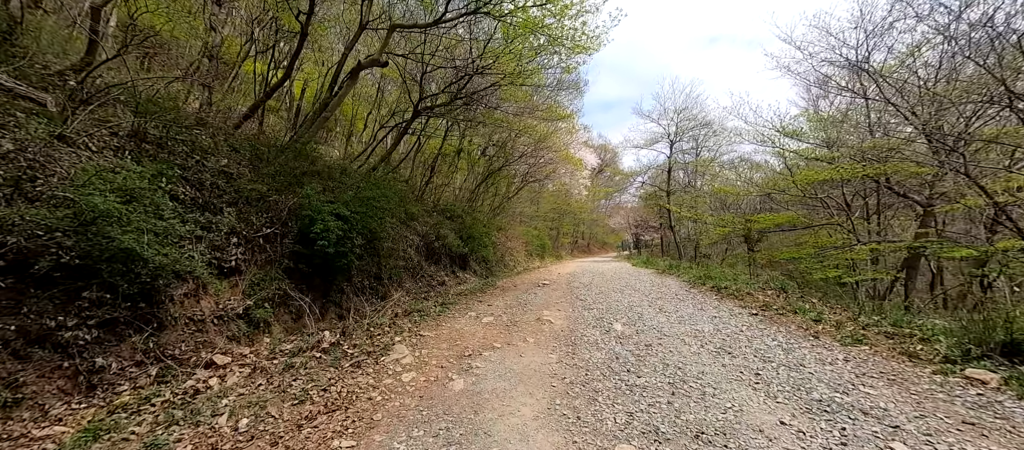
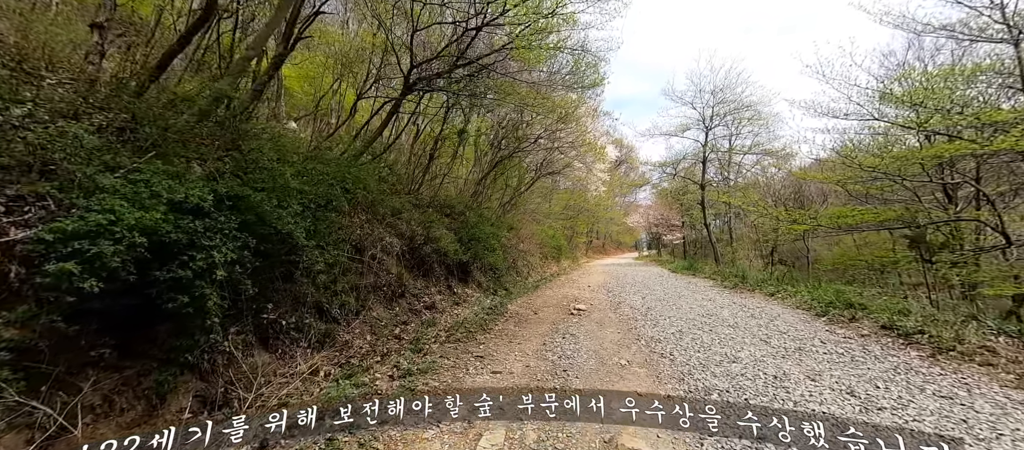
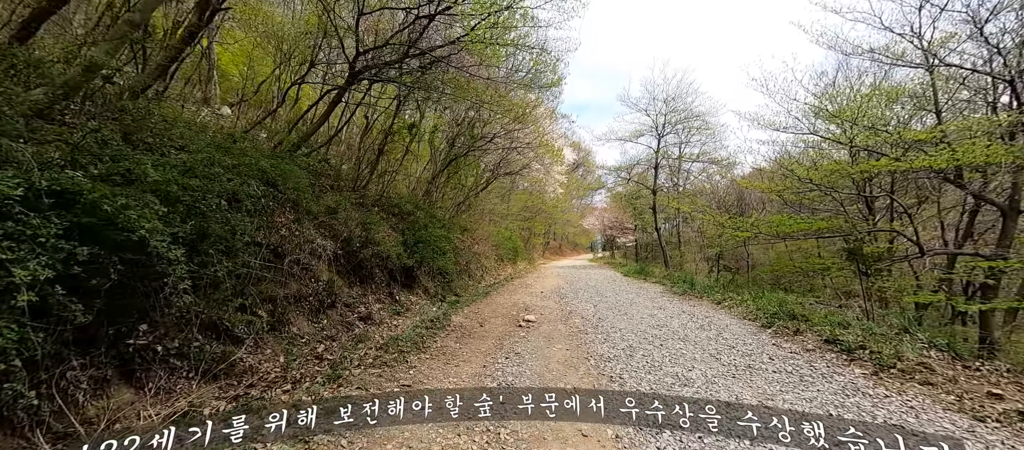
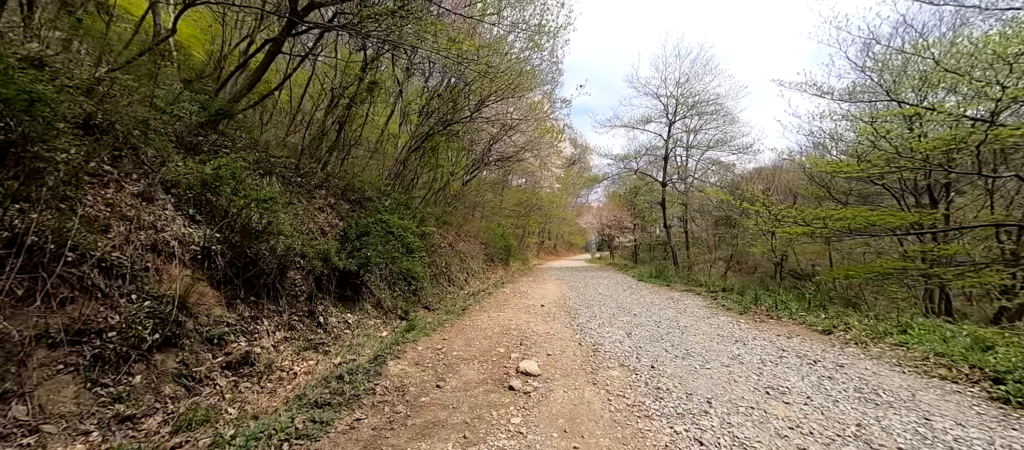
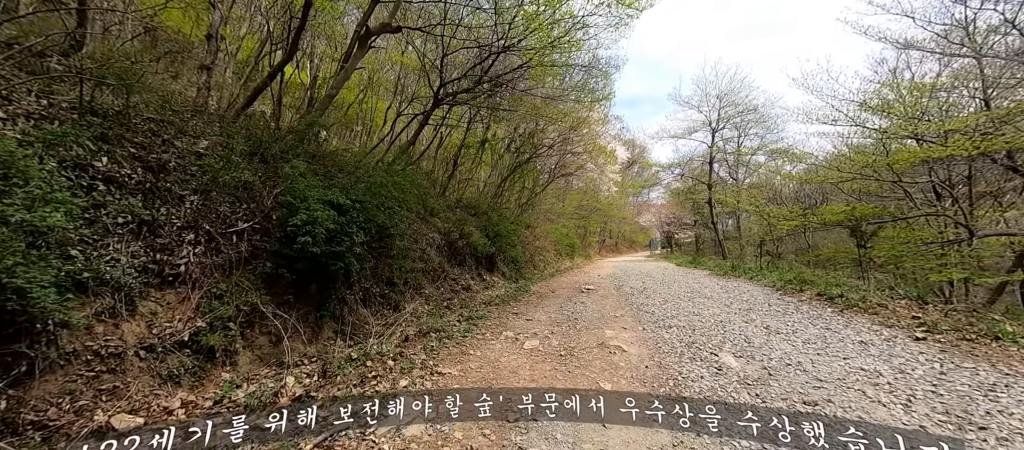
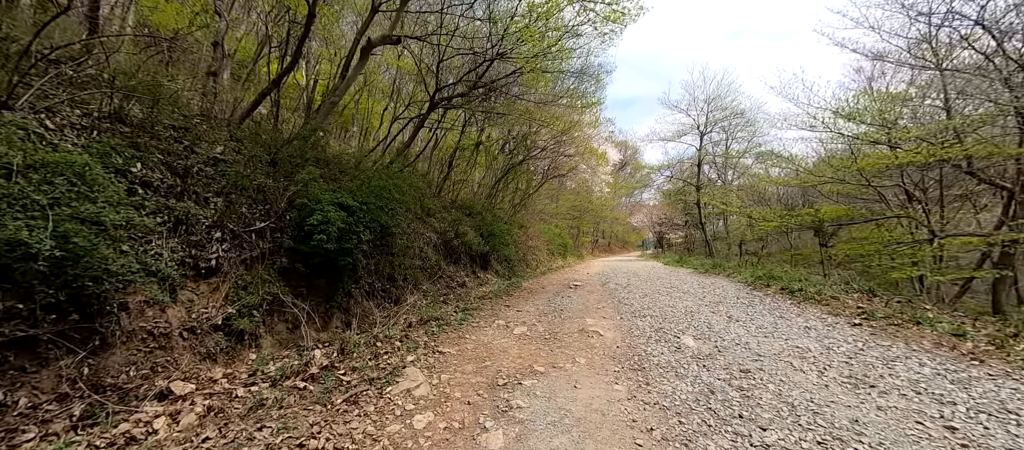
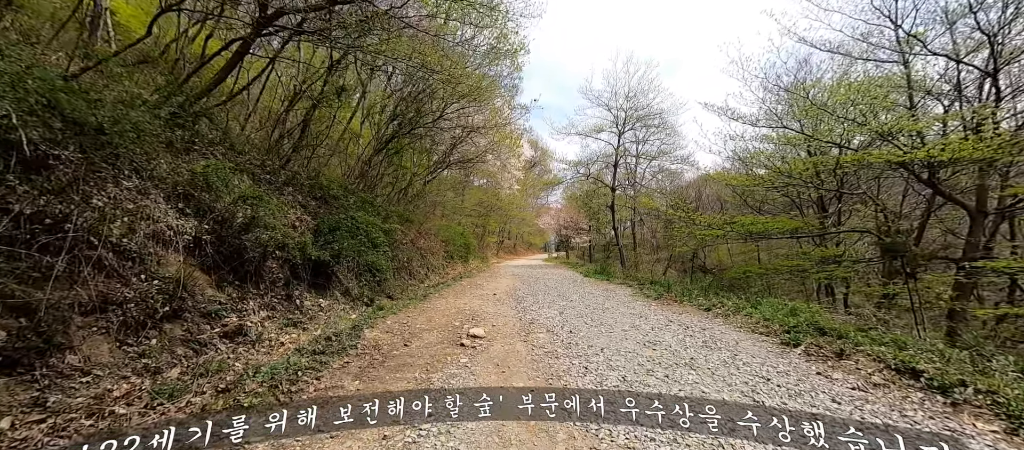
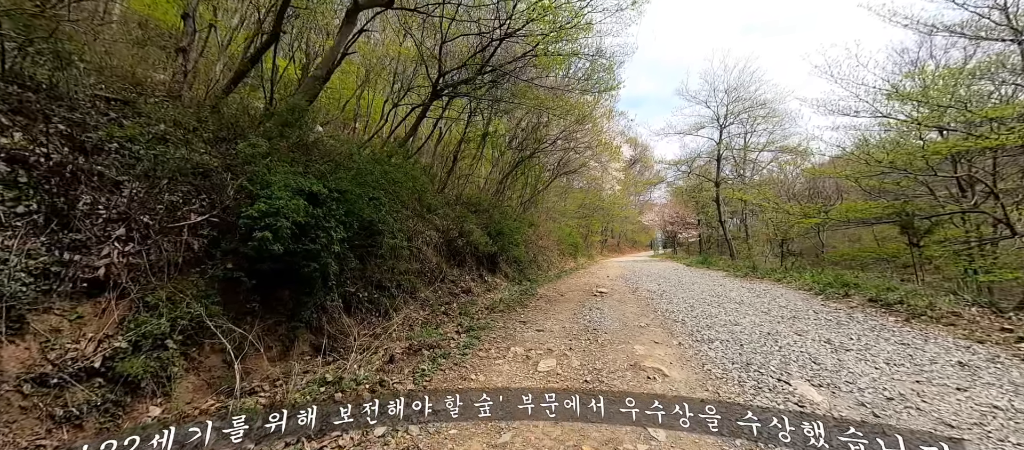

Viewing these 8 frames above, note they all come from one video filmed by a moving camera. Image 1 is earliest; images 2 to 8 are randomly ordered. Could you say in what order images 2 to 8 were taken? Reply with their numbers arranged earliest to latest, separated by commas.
6, 5, 8, 2, 3, 7, 4
